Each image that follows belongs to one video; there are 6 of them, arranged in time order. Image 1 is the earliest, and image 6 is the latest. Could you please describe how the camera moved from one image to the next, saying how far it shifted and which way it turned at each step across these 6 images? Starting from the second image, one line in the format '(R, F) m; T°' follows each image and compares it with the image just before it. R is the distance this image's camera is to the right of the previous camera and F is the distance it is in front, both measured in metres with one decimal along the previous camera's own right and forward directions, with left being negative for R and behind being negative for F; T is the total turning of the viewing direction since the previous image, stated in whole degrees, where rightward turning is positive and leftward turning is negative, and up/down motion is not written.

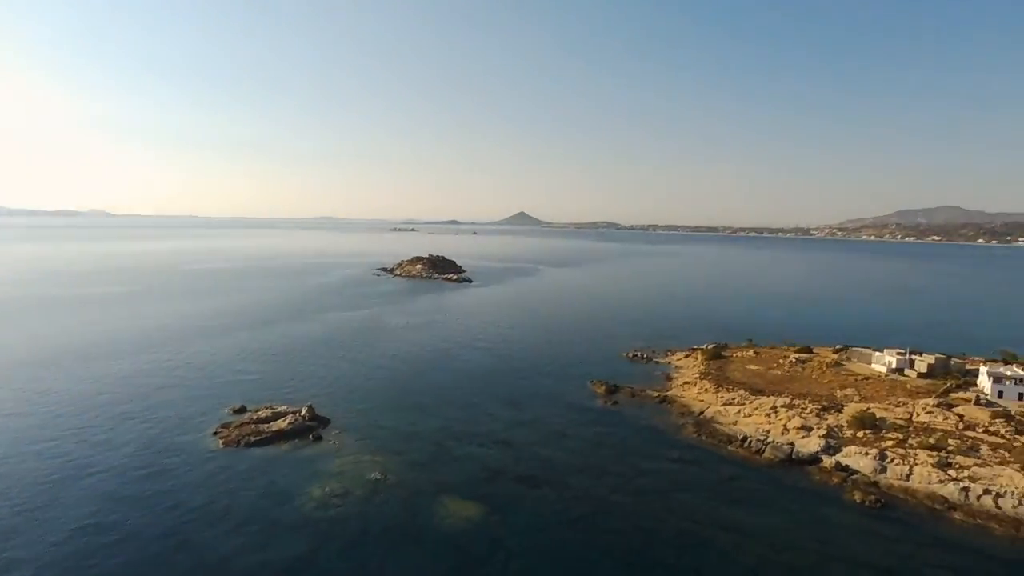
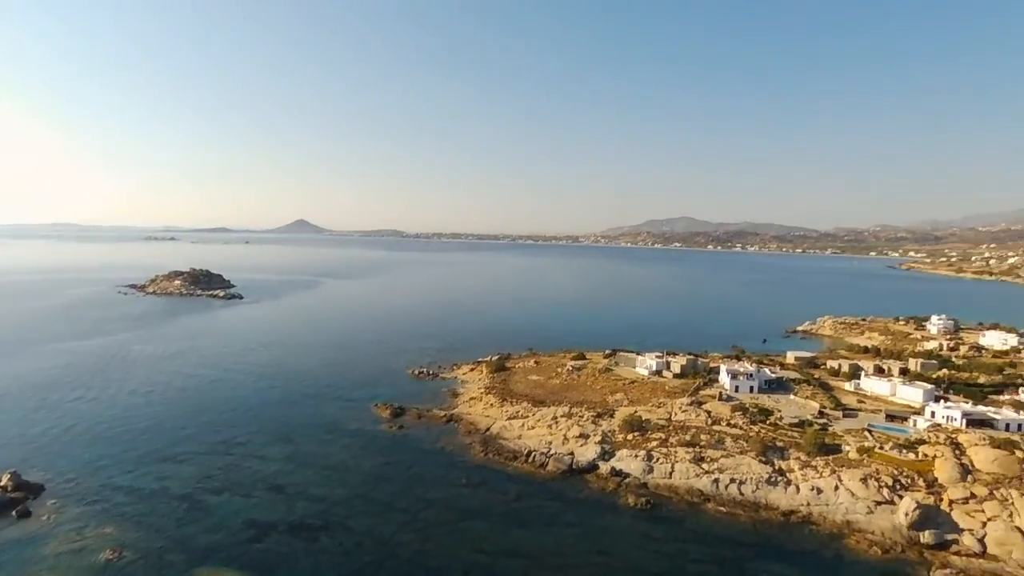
(+1.0, +2.1) m; +20°
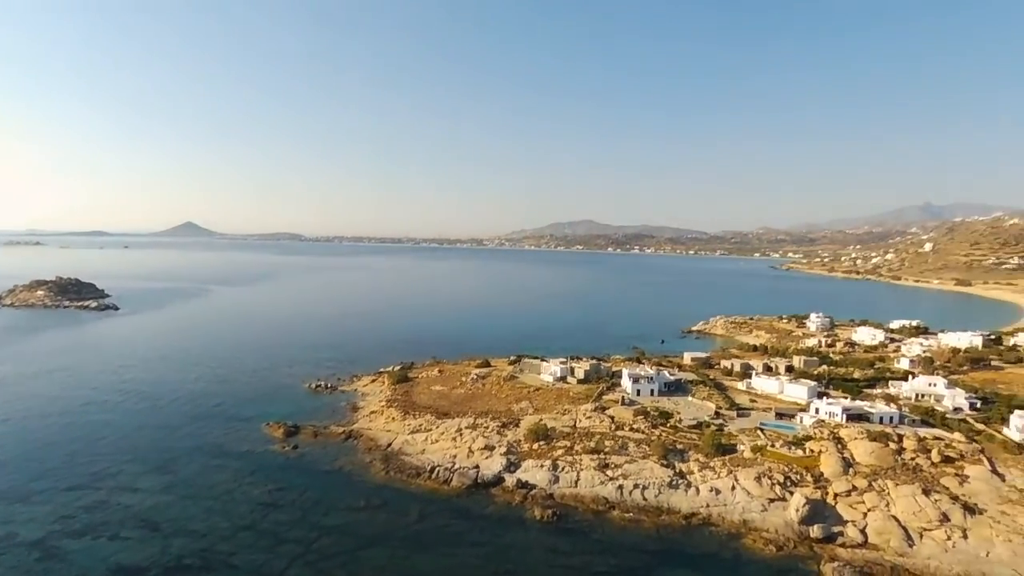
(+0.4, +1.1) m; +9°
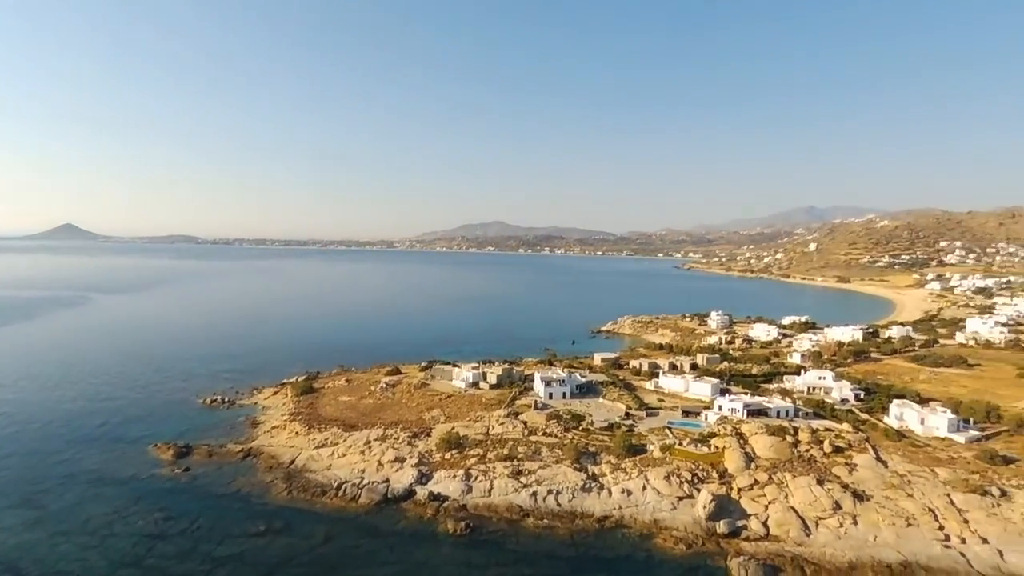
(+0.2, +0.7) m; +8°
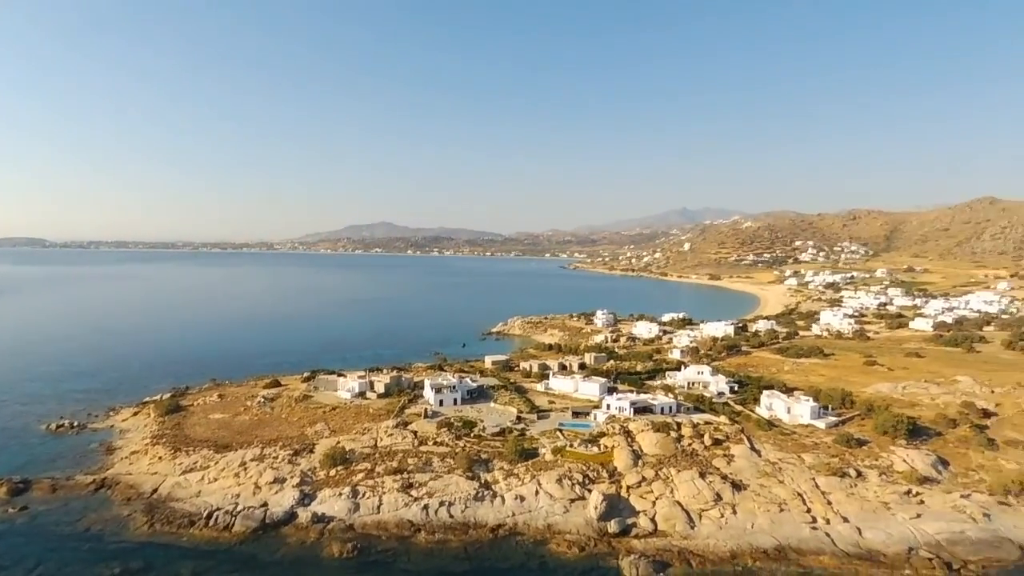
(+0.2, +0.8) m; +11°
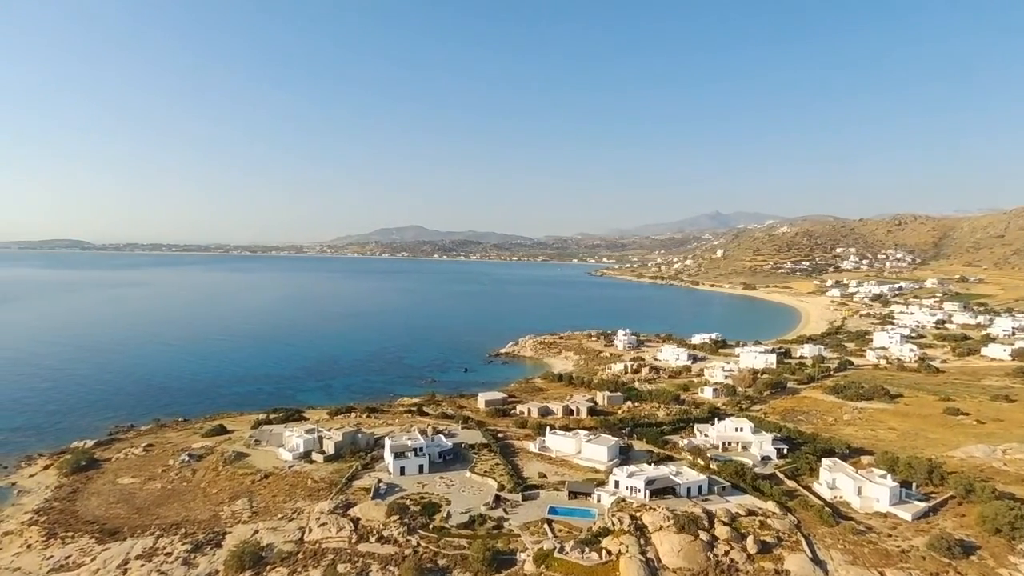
(+1.8, +6.5) m; -3°
